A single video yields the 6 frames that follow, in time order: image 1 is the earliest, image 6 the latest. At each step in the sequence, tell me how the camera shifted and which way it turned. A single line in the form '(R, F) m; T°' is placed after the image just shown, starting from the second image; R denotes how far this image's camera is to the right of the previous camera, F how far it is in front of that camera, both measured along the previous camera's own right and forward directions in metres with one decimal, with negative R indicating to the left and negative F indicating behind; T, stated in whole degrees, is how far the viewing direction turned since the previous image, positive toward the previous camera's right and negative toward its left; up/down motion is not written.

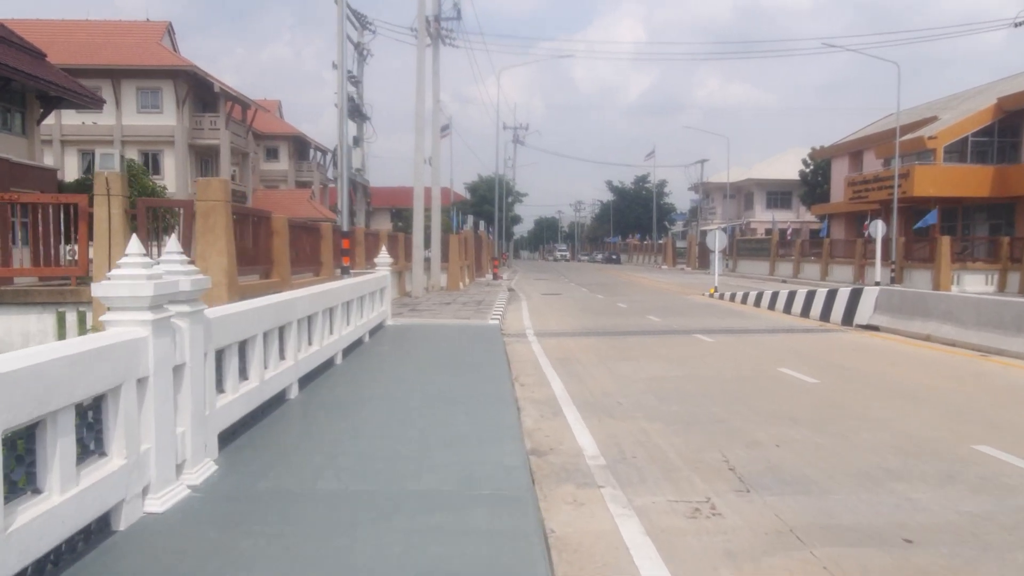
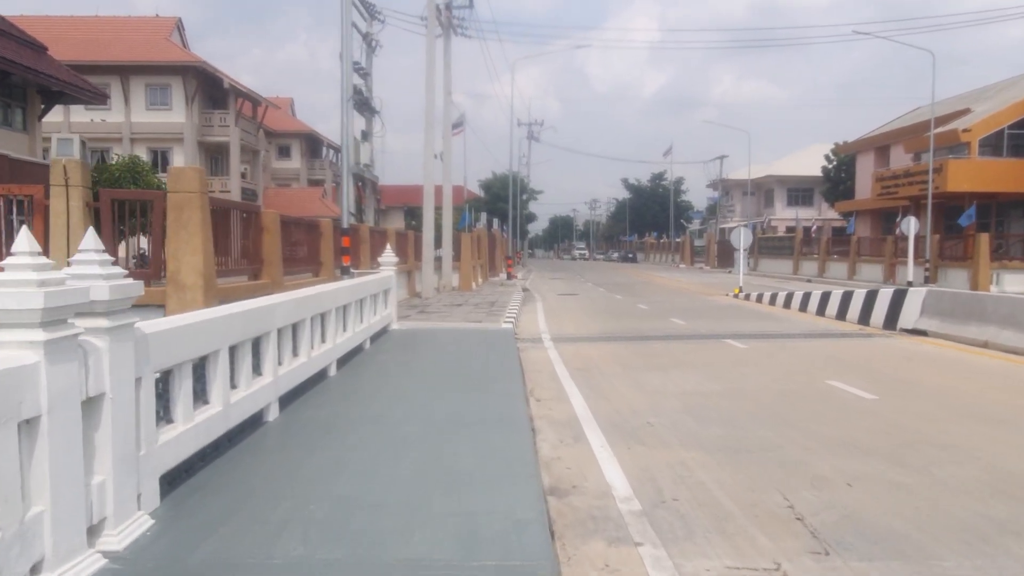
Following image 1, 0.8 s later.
(0.0, +1.3) m; -1°
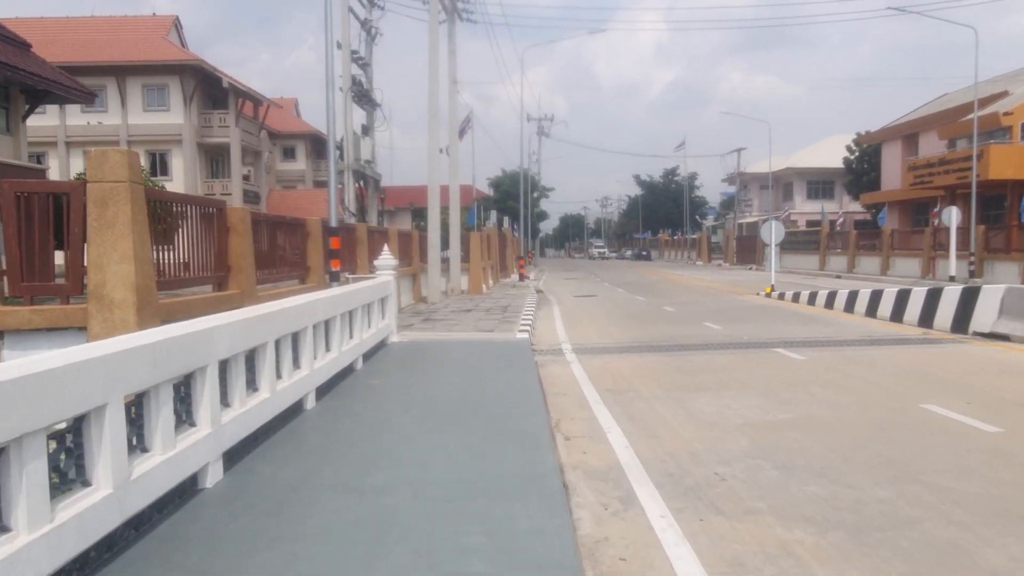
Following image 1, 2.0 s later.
(-0.1, +2.1) m; -1°
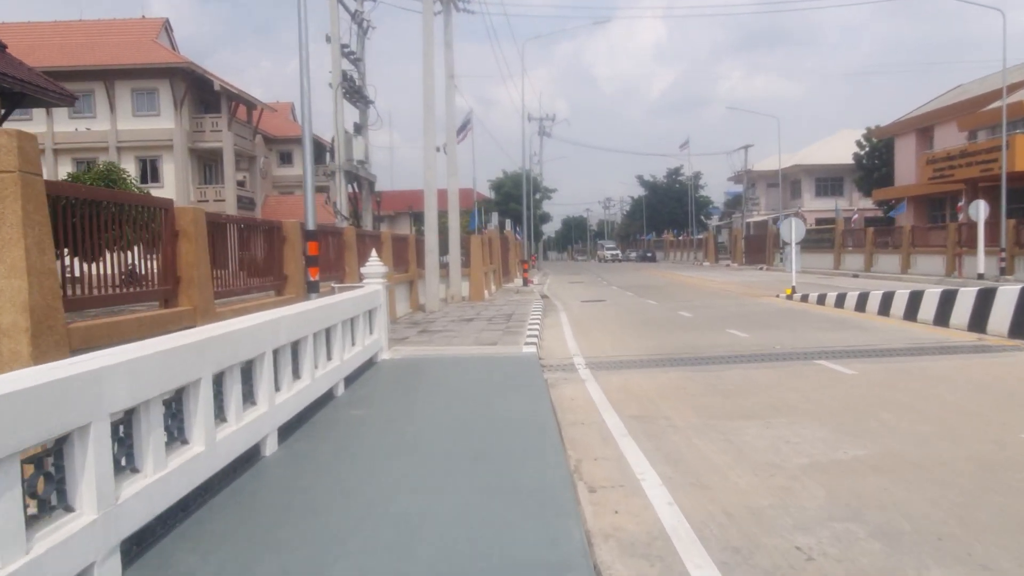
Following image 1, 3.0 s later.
(0.0, +1.7) m; 0°
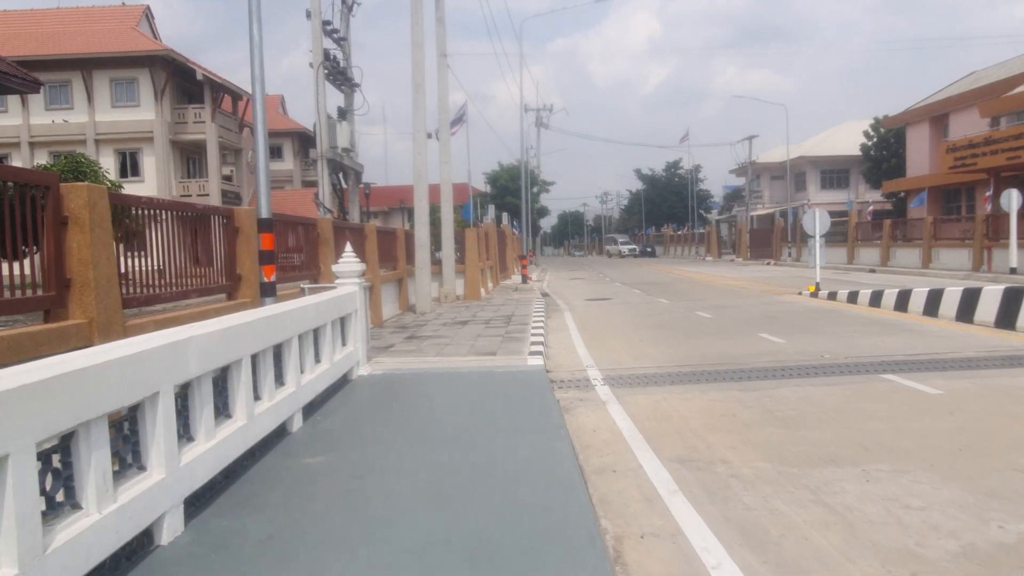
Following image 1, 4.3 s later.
(-0.1, +2.2) m; 0°
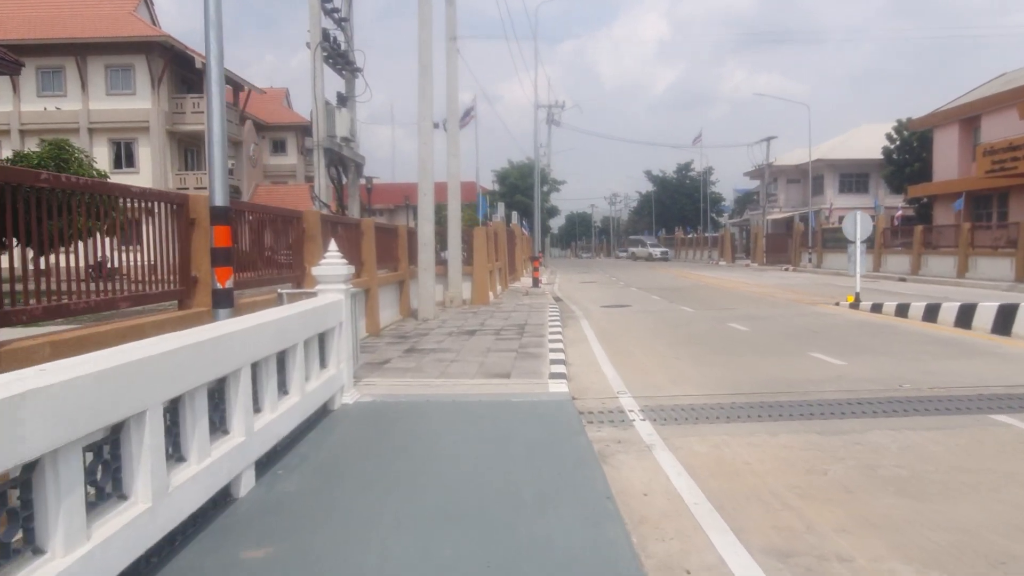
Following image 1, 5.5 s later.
(-0.2, +2.0) m; 0°
